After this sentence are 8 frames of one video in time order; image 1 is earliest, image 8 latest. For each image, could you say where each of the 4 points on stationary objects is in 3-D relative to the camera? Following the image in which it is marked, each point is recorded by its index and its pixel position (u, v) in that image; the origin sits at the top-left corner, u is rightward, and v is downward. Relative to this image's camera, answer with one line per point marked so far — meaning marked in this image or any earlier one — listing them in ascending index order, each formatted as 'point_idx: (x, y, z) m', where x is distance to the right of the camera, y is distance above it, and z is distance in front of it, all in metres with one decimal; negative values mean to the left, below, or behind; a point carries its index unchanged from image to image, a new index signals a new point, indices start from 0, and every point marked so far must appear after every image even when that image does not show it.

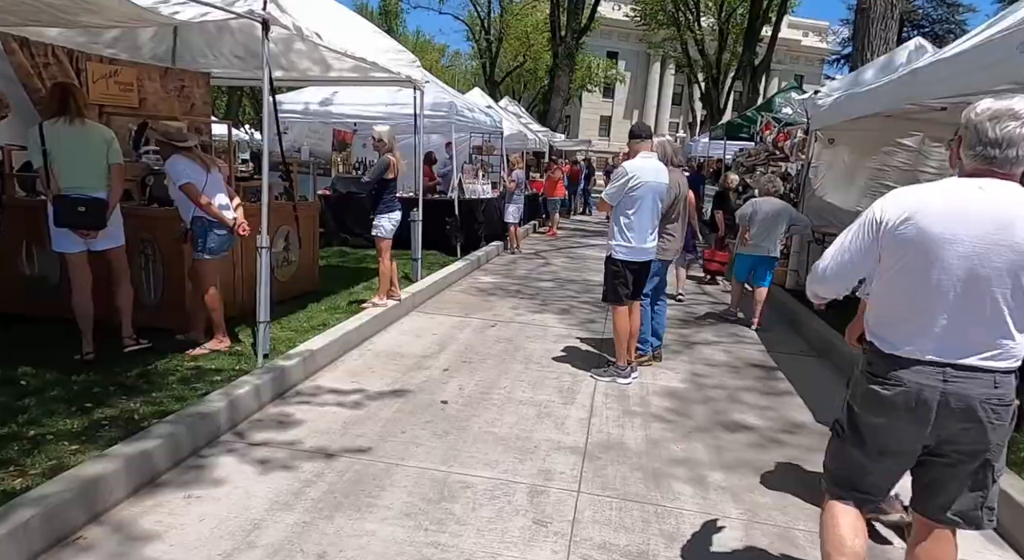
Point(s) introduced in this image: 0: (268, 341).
0: (-1.8, -0.5, +4.5) m
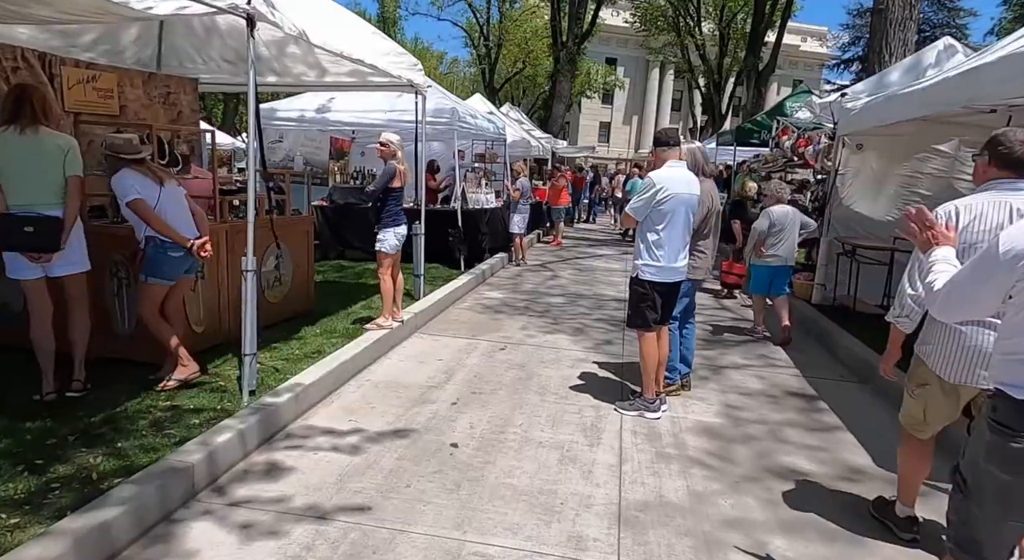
0: (-1.7, -0.6, +4.0) m
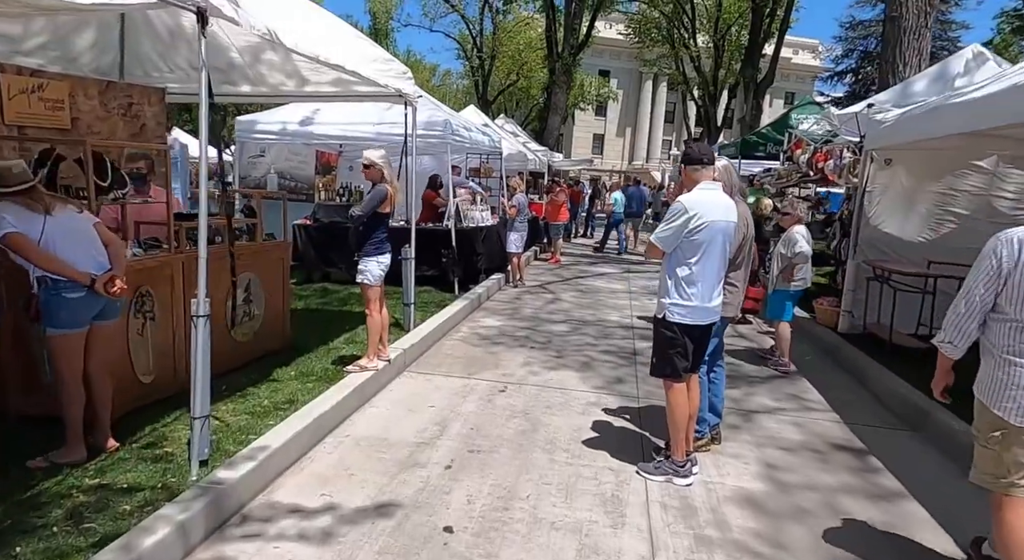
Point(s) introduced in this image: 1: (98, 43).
0: (-1.7, -0.9, +3.3) m
1: (-3.9, +2.2, +5.8) m
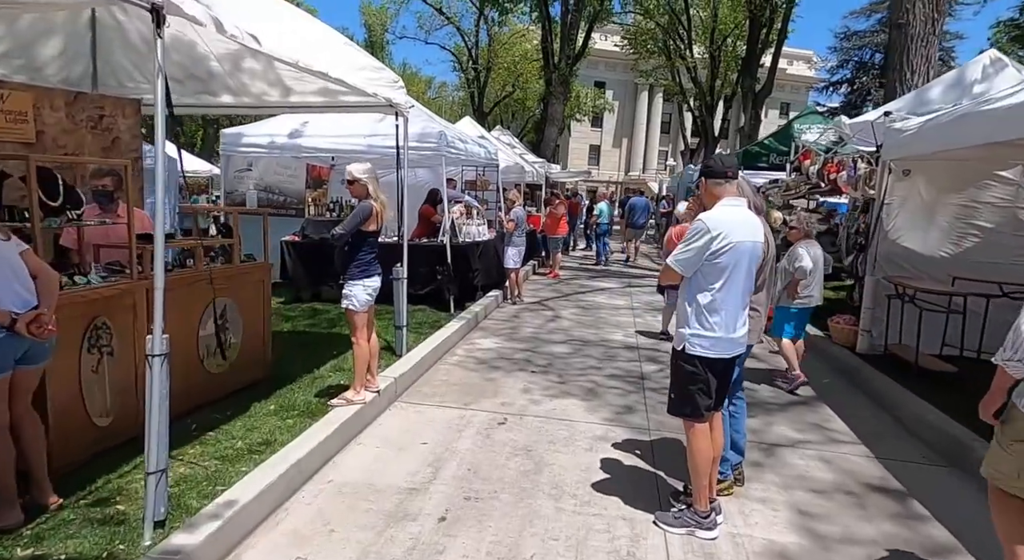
0: (-1.6, -1.0, +2.9) m
1: (-3.9, +2.0, +5.4) m
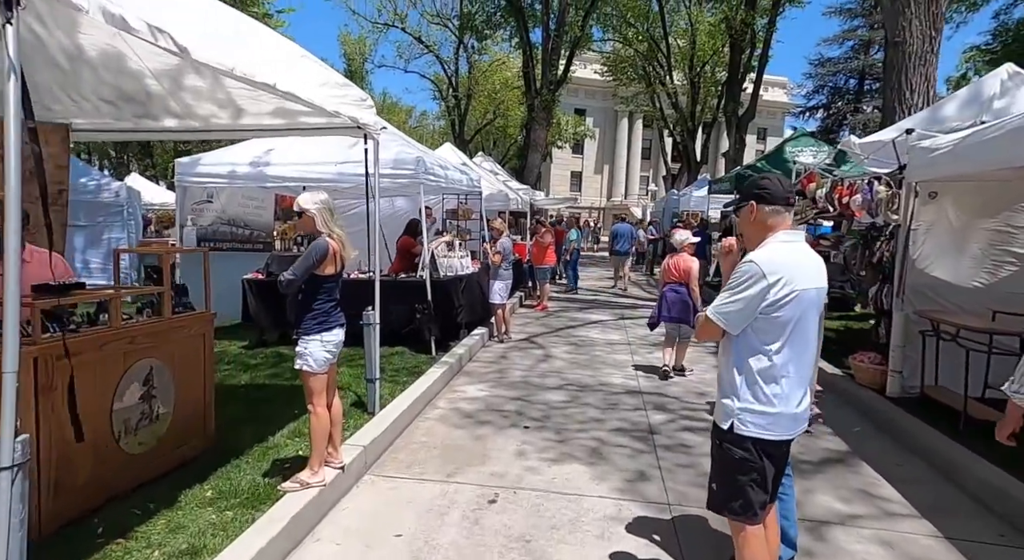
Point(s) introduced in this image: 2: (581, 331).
0: (-1.6, -1.3, +2.0) m
1: (-4.0, +1.6, +4.6) m
2: (+1.2, -0.9, +10.5) m
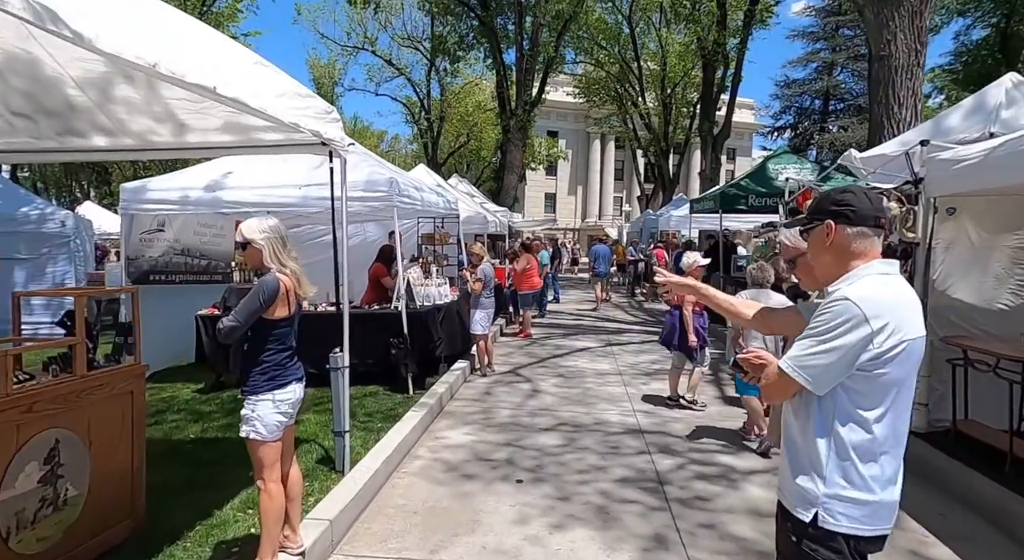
0: (-1.6, -1.5, +1.3) m
1: (-4.1, +1.3, +3.9) m
2: (+0.9, -1.3, +9.8) m
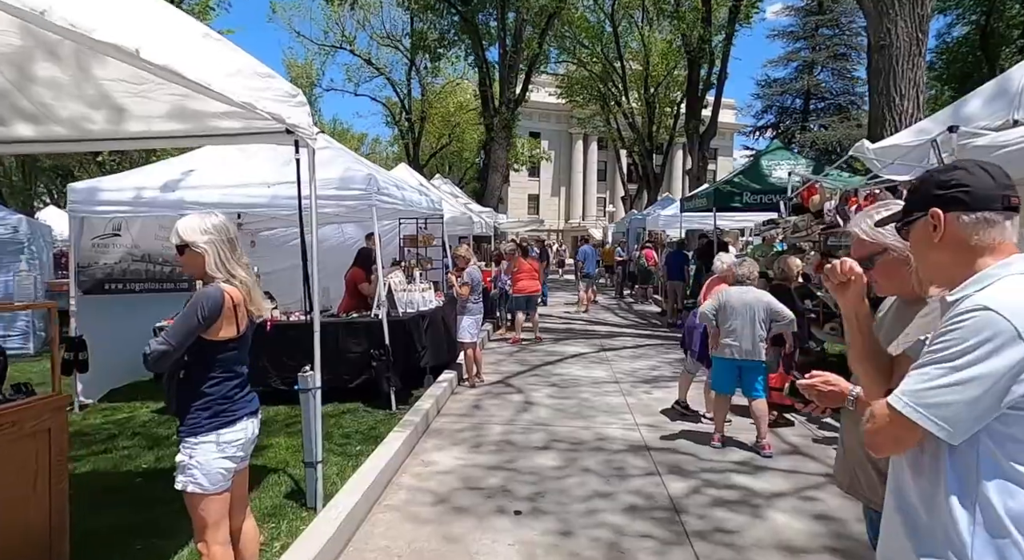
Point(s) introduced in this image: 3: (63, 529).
0: (-1.5, -1.5, +0.7) m
1: (-4.2, +1.2, +3.2) m
2: (+0.7, -1.3, +9.3) m
3: (-2.1, -1.2, +2.9) m
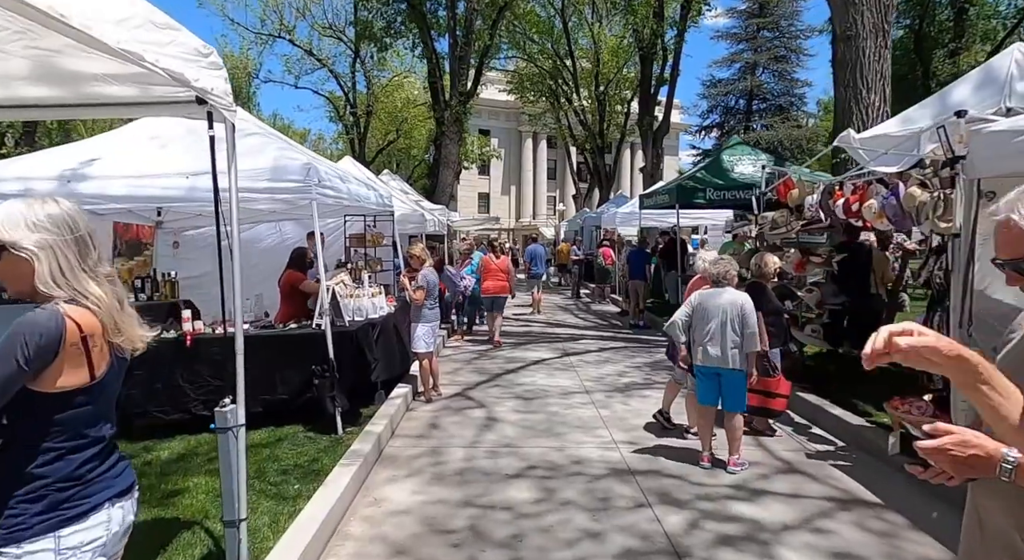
0: (-1.3, -1.6, -0.2) m
1: (-4.3, +1.1, +2.1) m
2: (+0.2, -1.3, +8.6) m
3: (-2.2, -1.3, +2.0) m
